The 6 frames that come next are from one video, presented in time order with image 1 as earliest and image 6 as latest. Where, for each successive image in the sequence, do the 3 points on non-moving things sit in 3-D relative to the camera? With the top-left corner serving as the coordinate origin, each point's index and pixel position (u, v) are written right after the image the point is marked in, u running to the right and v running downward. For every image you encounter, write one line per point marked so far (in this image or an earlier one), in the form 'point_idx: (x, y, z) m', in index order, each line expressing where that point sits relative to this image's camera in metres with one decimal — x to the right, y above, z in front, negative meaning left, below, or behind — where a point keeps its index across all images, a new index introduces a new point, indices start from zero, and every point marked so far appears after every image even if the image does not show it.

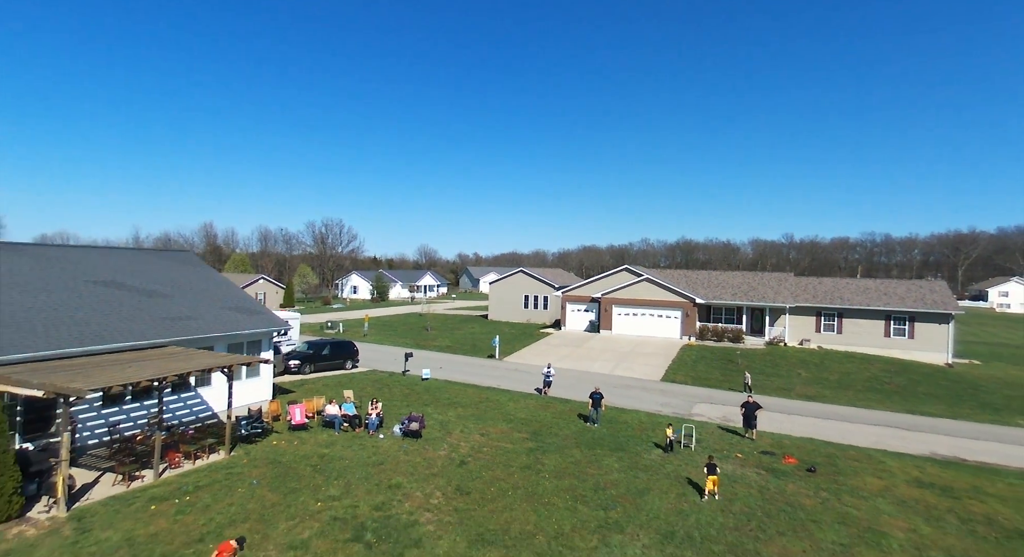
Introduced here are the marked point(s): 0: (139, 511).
0: (-7.6, -4.7, +11.0) m
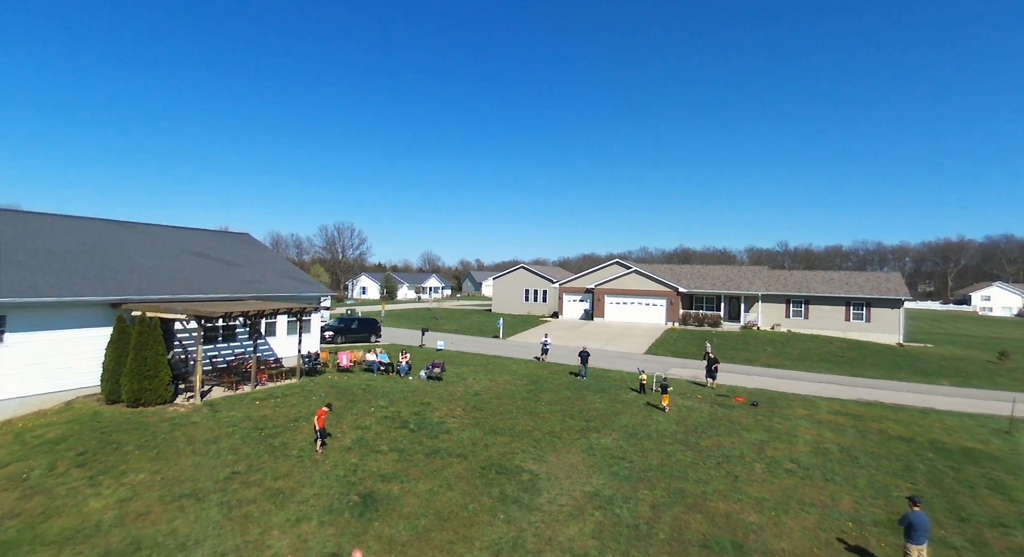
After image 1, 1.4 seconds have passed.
0: (-7.5, -3.5, +15.2) m
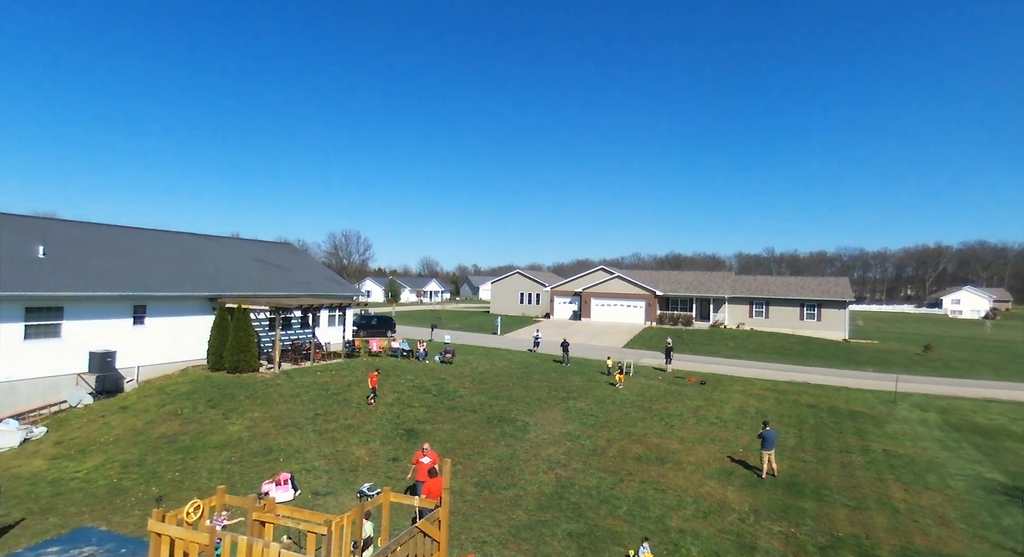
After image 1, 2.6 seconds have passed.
0: (-7.6, -3.6, +20.3) m
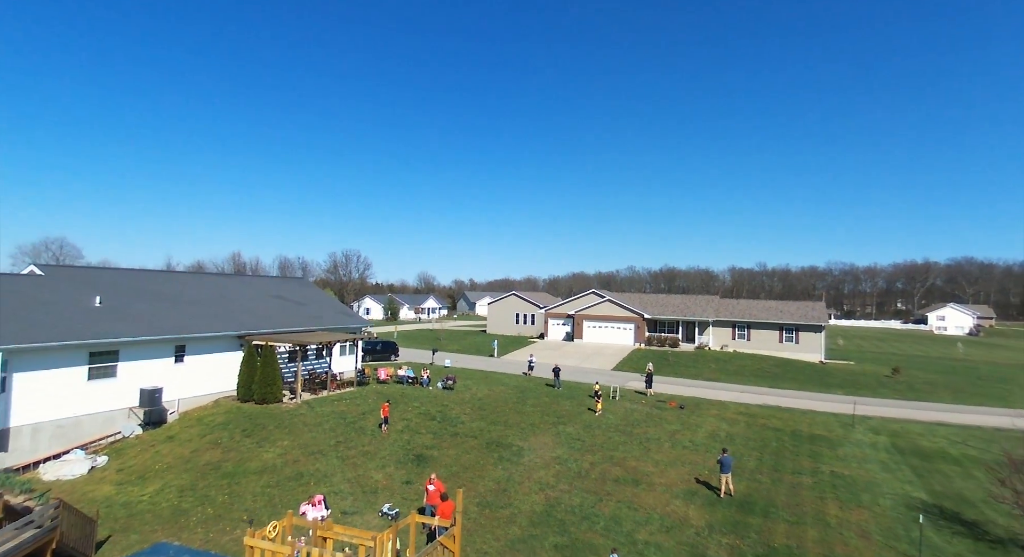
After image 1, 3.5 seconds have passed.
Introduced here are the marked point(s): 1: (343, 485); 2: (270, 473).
0: (-7.8, -5.3, +22.8) m
1: (-5.2, -6.3, +16.3) m
2: (-7.6, -6.1, +16.7) m
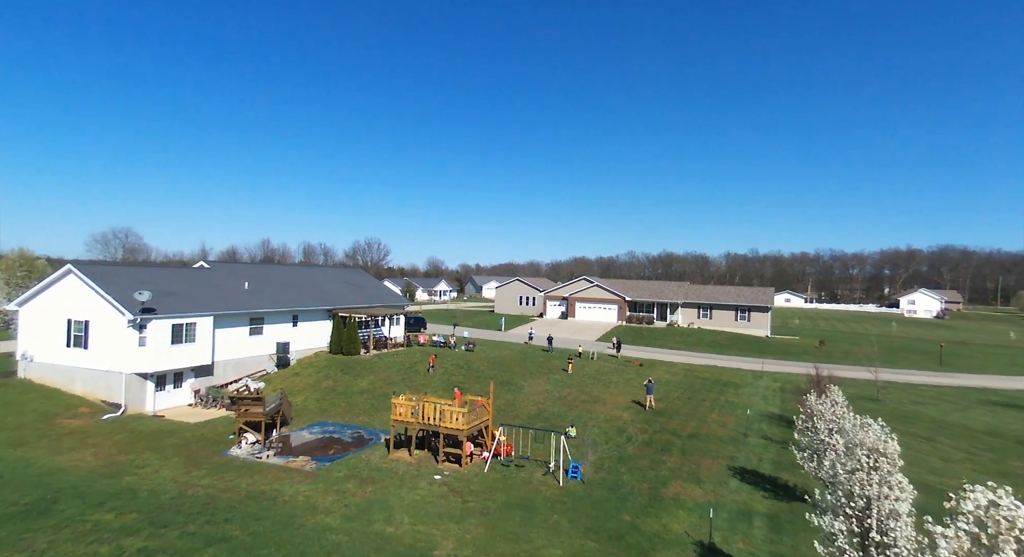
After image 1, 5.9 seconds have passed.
0: (-7.5, -4.8, +33.0) m
1: (-5.0, -6.1, +26.6) m
2: (-7.4, -5.8, +27.0) m
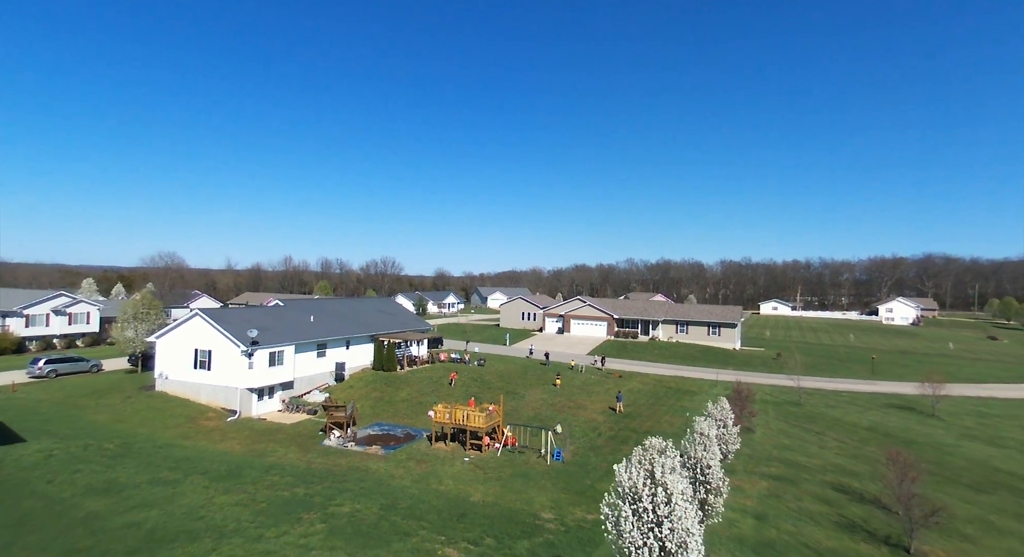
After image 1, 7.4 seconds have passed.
0: (-7.2, -7.3, +41.8) m
1: (-4.7, -8.5, +35.4) m
2: (-7.1, -8.2, +35.8) m
